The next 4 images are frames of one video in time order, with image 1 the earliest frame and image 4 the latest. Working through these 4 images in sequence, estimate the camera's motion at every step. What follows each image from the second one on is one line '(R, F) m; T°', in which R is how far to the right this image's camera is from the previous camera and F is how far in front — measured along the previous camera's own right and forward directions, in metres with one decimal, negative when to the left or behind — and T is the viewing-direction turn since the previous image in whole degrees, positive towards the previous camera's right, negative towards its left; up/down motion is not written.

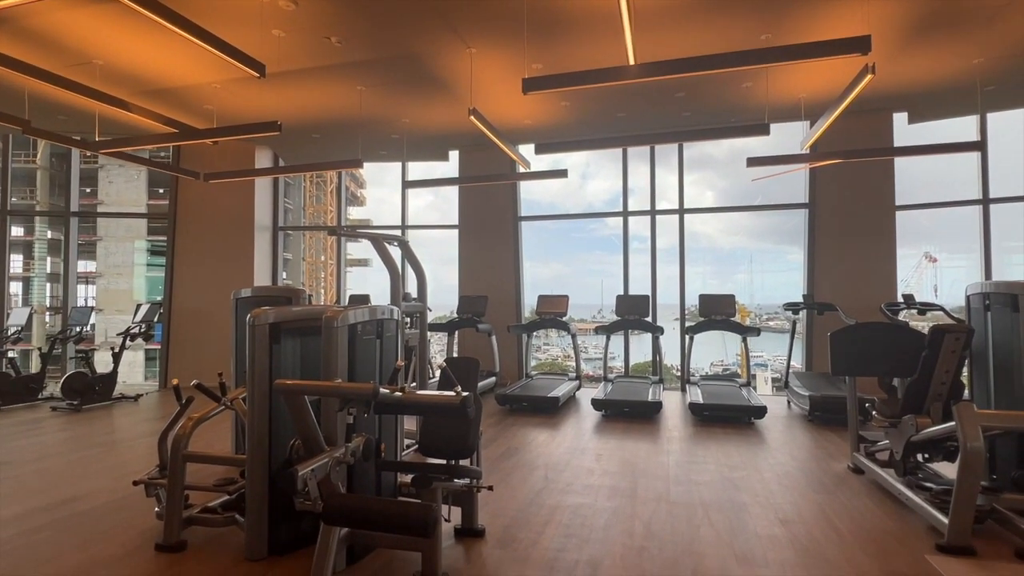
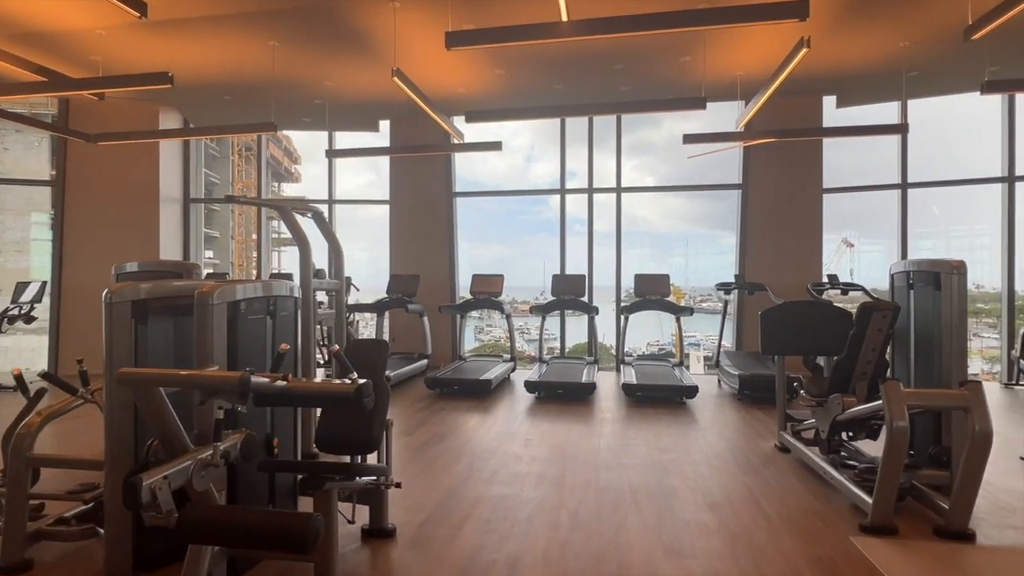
(+0.1, +0.2) m; +6°
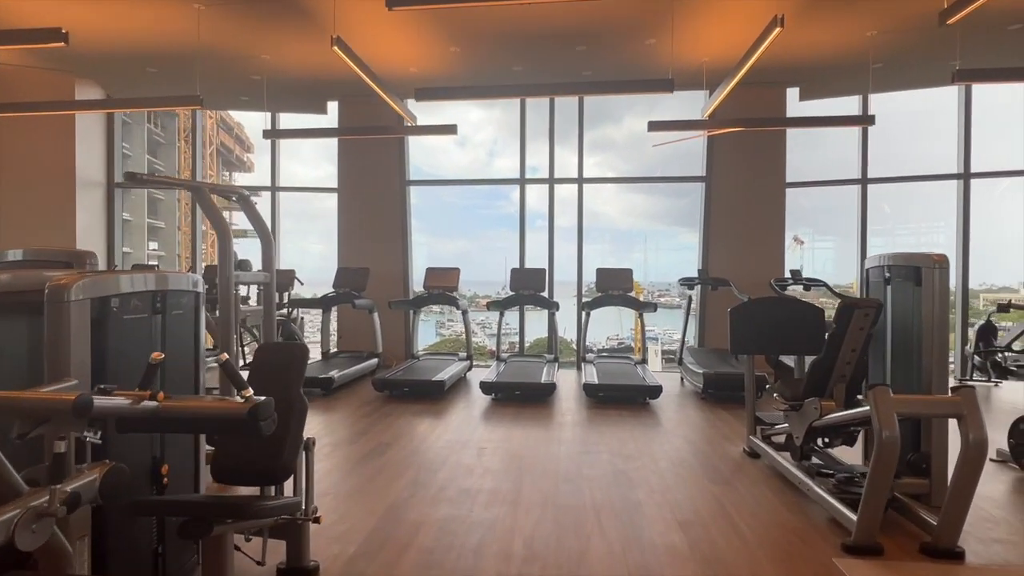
(+0.1, +0.3) m; +4°
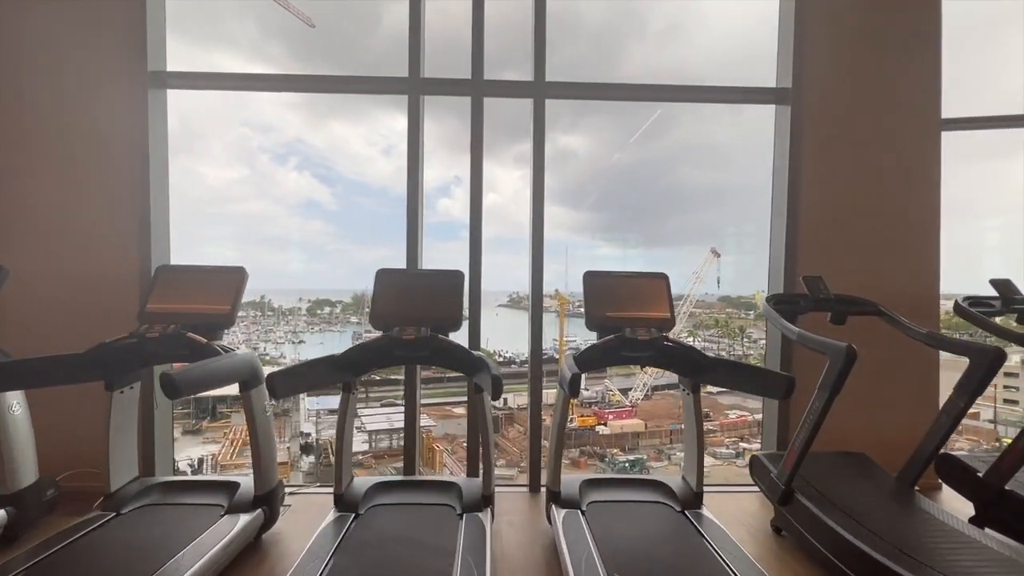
(+0.2, +3.5) m; +8°
